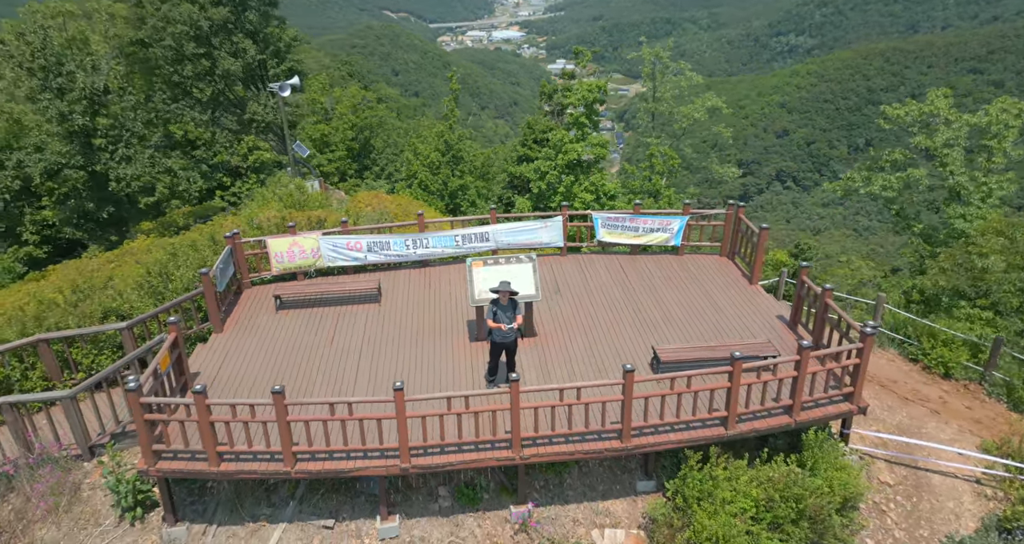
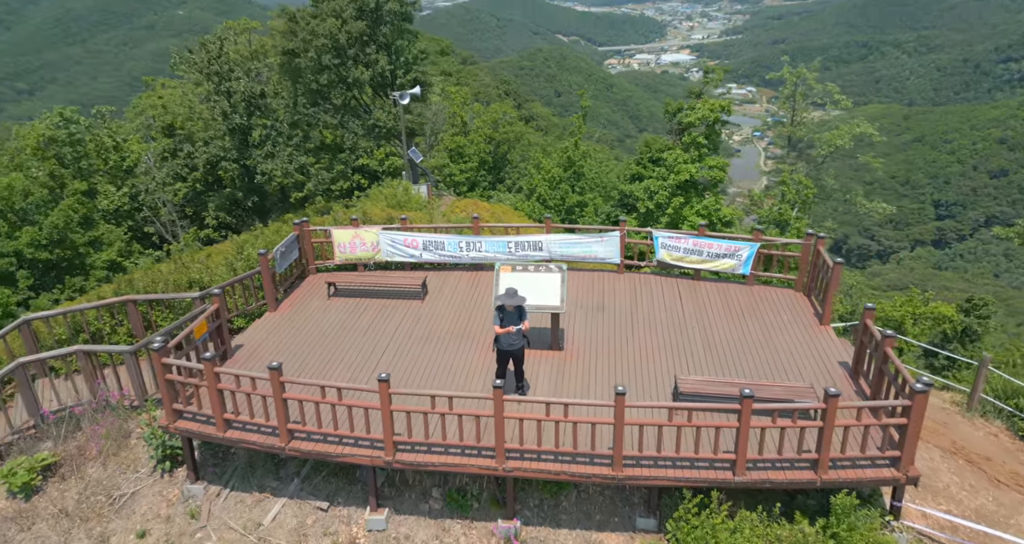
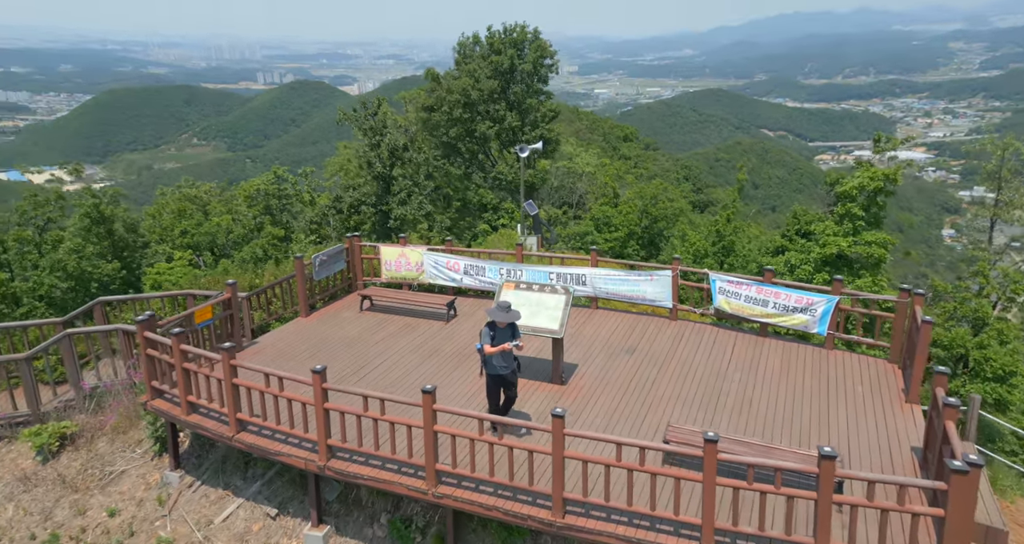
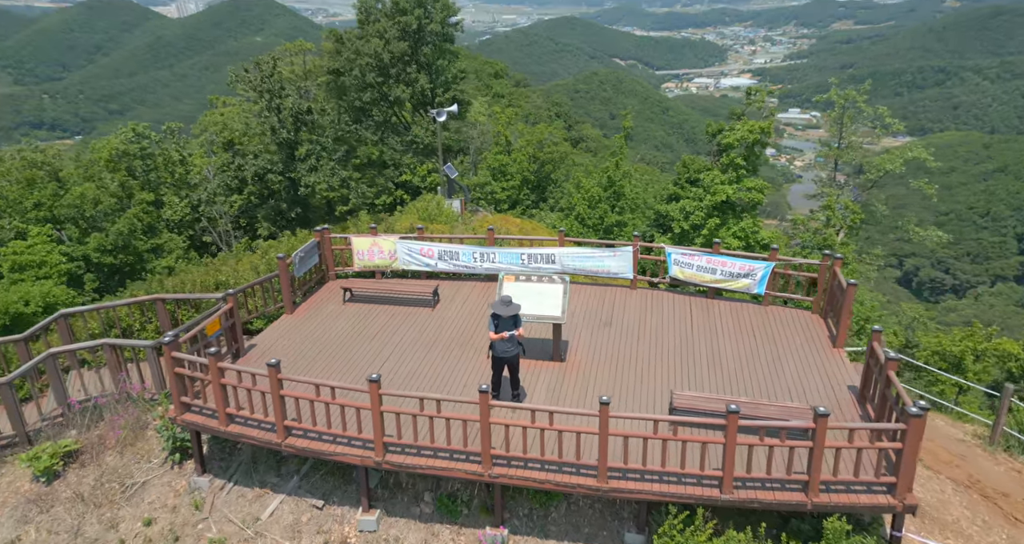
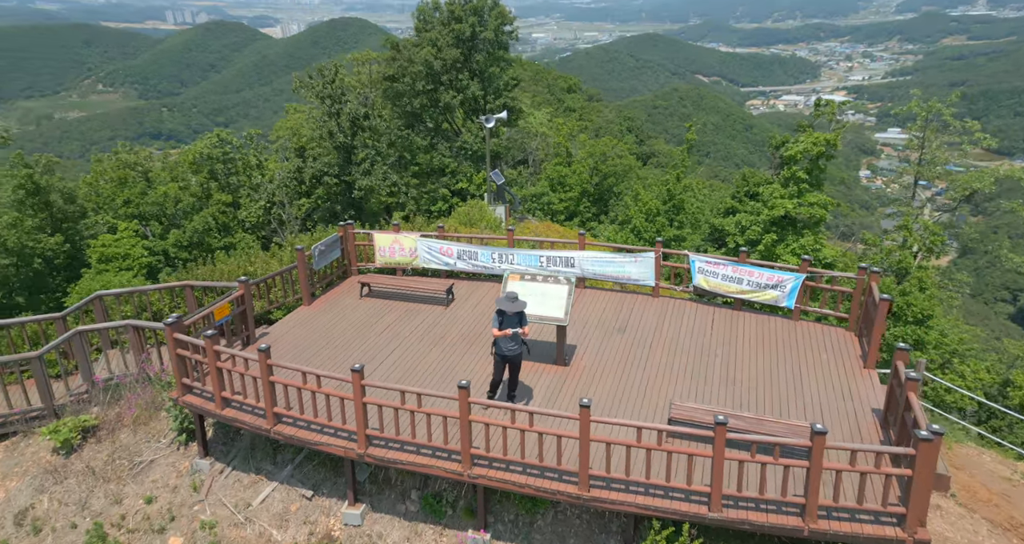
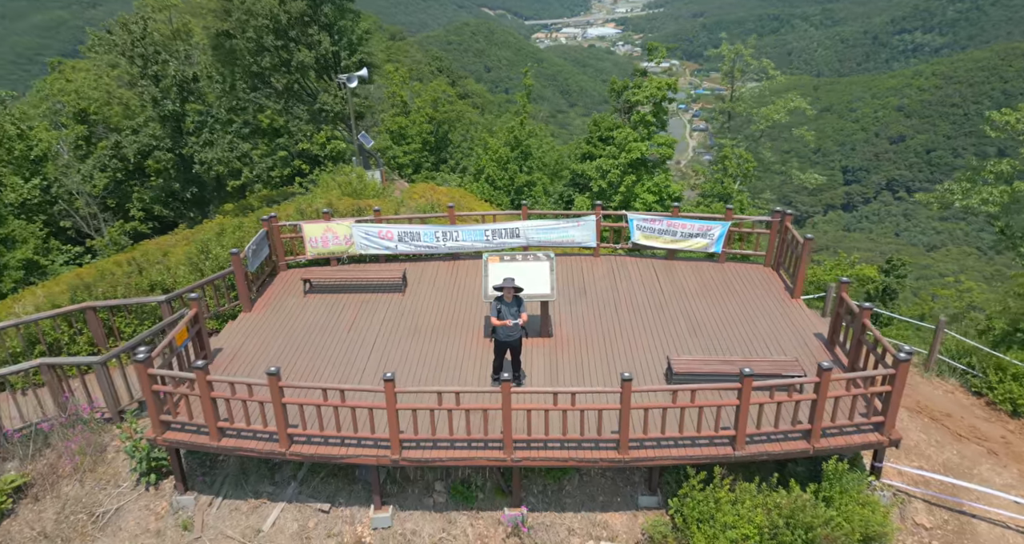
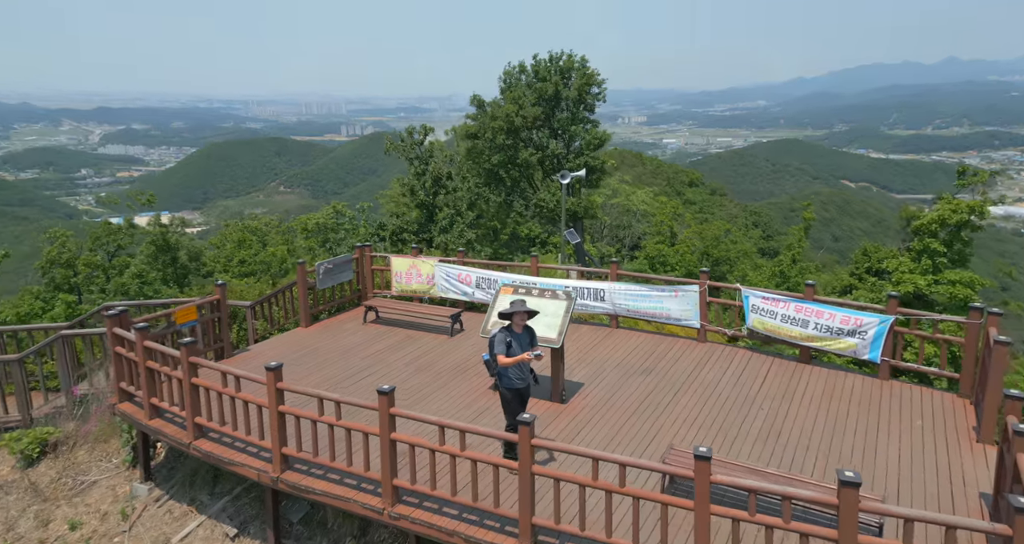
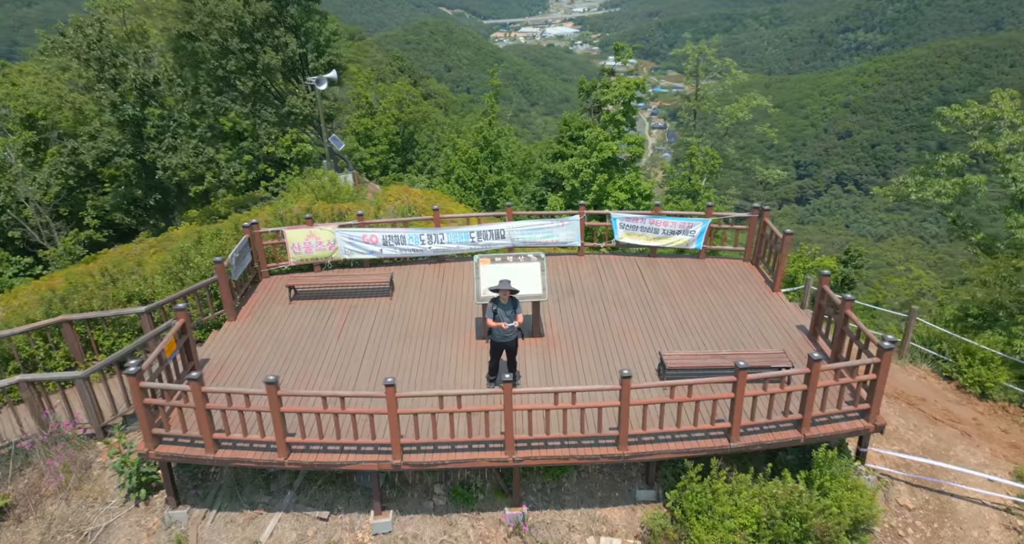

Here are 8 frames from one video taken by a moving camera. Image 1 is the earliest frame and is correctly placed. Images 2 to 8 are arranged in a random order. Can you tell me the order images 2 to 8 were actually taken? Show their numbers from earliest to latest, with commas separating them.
8, 6, 2, 4, 5, 3, 7
